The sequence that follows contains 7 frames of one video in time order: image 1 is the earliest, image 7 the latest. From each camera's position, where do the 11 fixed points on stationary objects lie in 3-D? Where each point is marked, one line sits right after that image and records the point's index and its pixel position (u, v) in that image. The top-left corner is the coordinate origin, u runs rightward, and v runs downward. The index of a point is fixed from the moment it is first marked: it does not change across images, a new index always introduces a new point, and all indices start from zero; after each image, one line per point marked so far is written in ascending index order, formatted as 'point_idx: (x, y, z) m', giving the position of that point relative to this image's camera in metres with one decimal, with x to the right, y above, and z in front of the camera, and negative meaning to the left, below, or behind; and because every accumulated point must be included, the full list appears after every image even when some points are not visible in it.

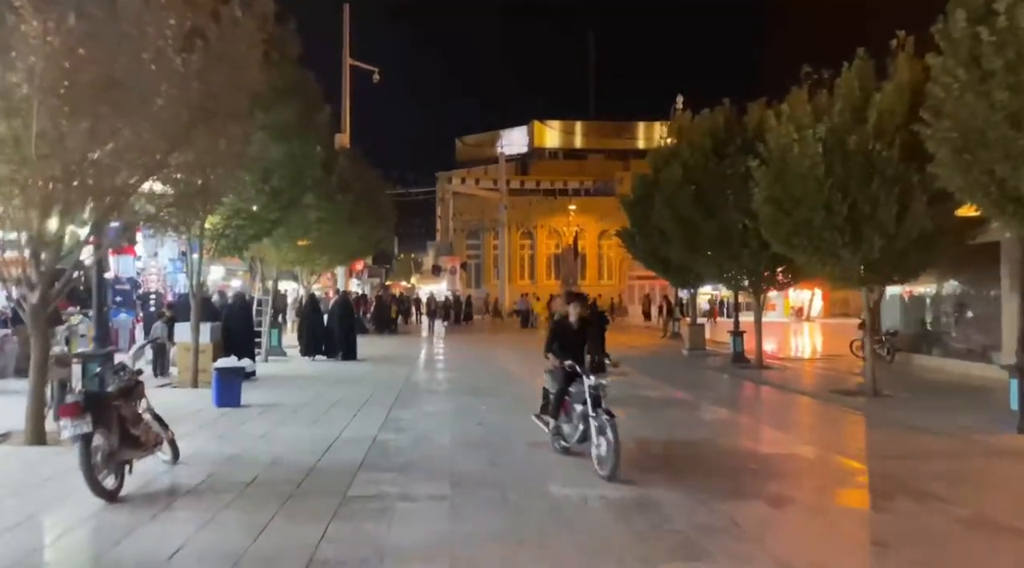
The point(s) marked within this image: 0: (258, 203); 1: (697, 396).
0: (-5.0, +1.6, +16.3) m
1: (+4.3, -2.6, +19.4) m
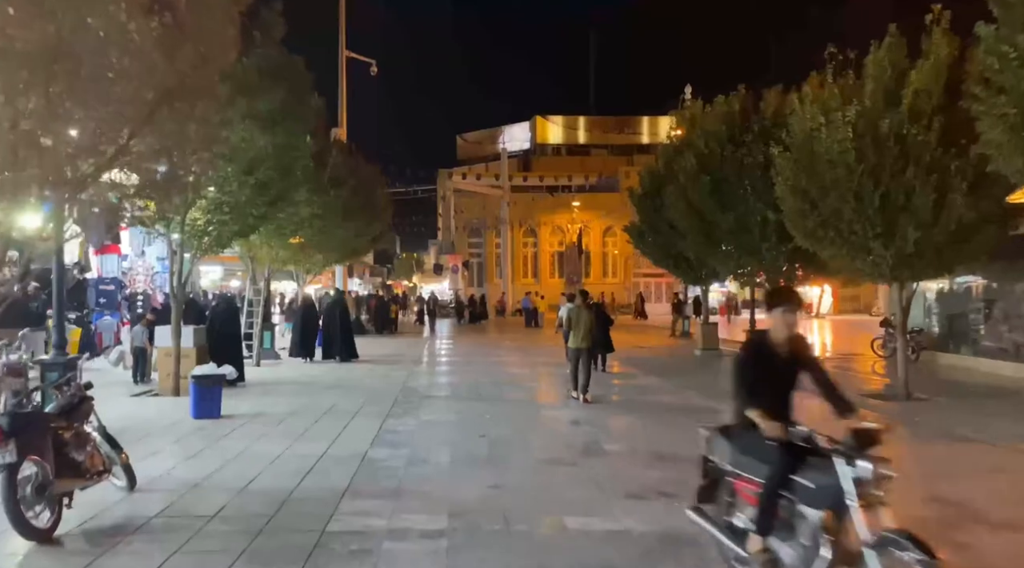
0: (-4.9, +1.6, +15.2) m
1: (+4.4, -2.5, +18.2) m
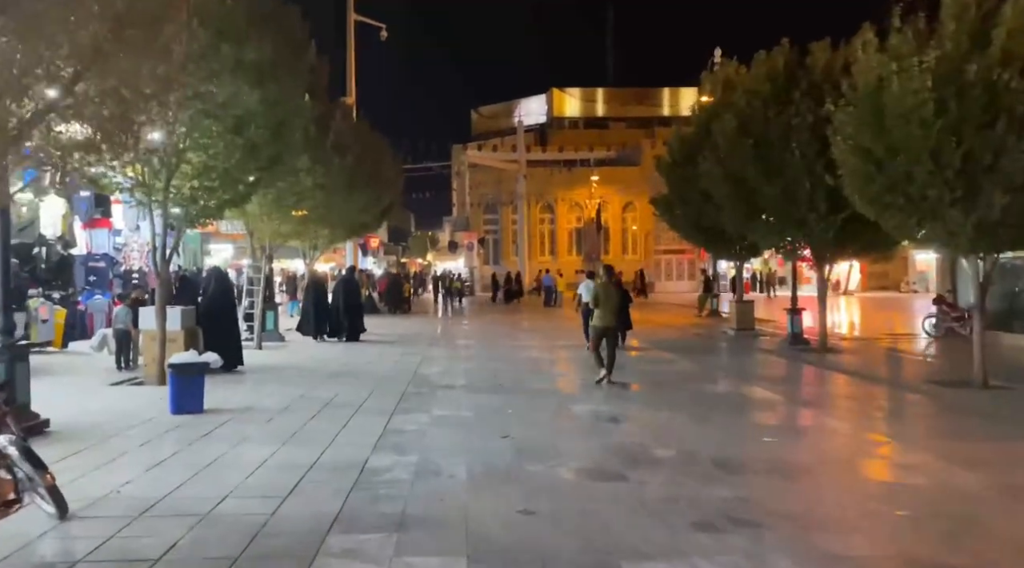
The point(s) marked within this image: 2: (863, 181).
0: (-4.5, +2.0, +13.4) m
1: (+4.9, -2.0, +16.4) m
2: (+5.8, +1.7, +14.0) m
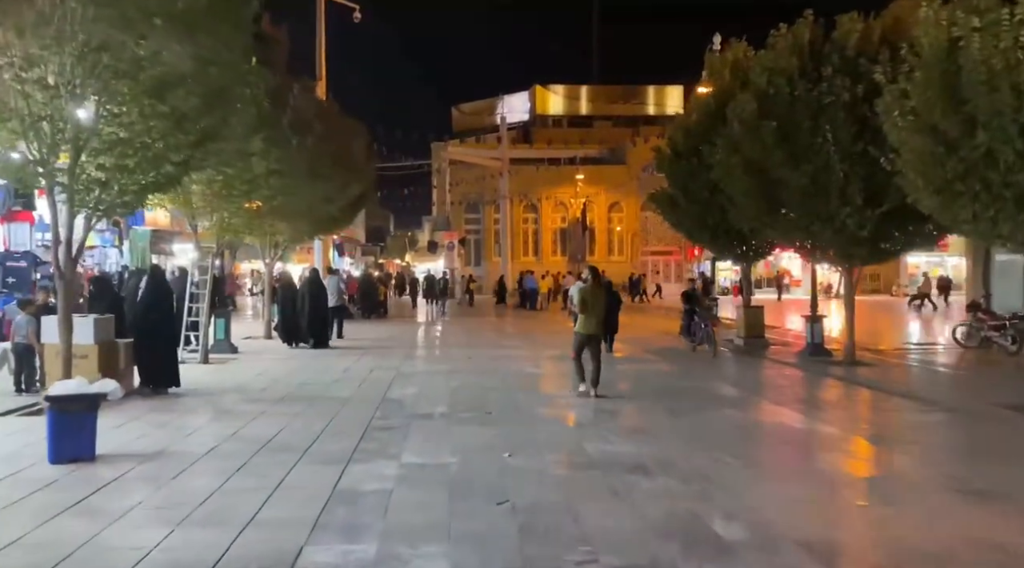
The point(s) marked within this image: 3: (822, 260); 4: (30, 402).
0: (-4.6, +1.9, +10.7) m
1: (+4.7, -2.1, +13.9) m
2: (+5.7, +1.6, +11.5) m
3: (+6.5, +0.5, +17.8) m
4: (-6.7, -1.6, +11.7) m
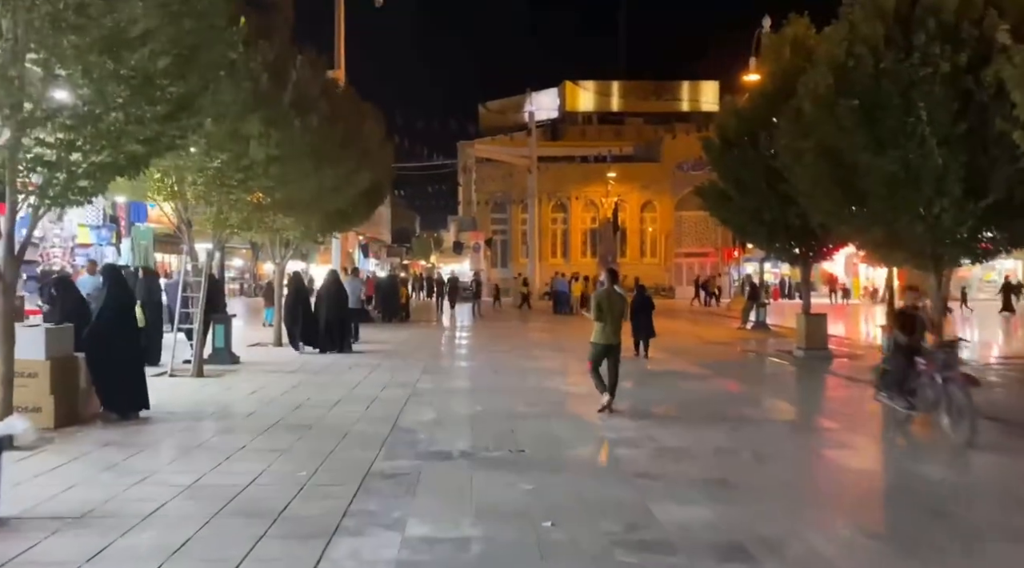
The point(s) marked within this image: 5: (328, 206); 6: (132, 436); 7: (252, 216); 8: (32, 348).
0: (-4.2, +1.9, +8.6) m
1: (+5.2, -2.1, +11.5) m
2: (+6.1, +1.6, +9.1) m
3: (+7.2, +0.4, +15.4) m
4: (-6.3, -1.7, +9.7) m
5: (-3.9, +1.7, +18.1) m
6: (-4.2, -1.7, +9.4) m
7: (-4.7, +1.2, +15.3) m
8: (-5.5, -0.7, +9.7) m
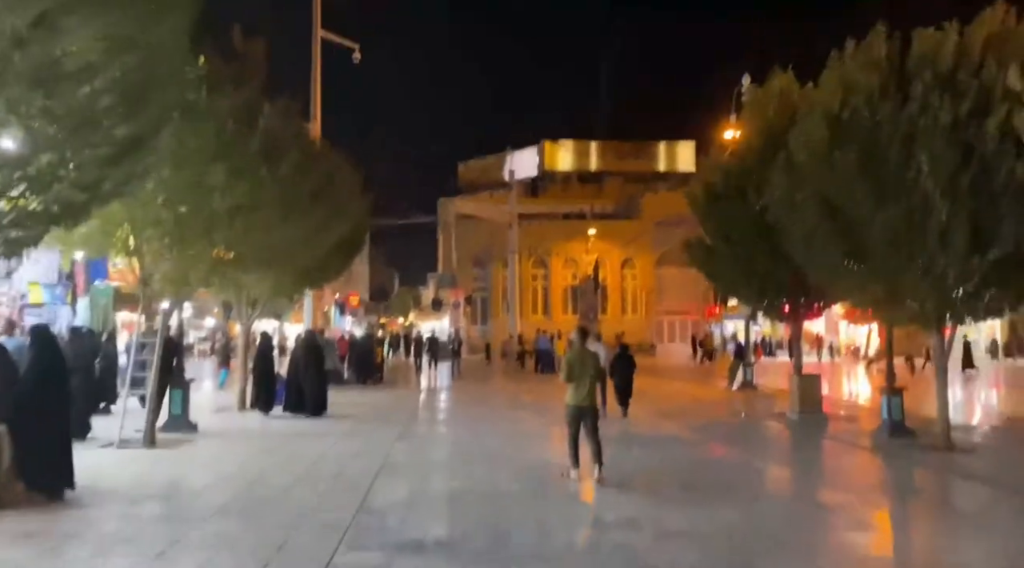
0: (-4.4, +1.3, +7.7) m
1: (+4.9, -2.9, +10.5) m
2: (+6.0, +0.9, +8.4) m
3: (+6.8, -0.7, +14.6) m
4: (-6.5, -2.3, +8.5) m
5: (-4.3, +0.4, +17.1) m
6: (-4.4, -2.3, +8.2) m
7: (-5.0, +0.2, +14.2) m
8: (-5.7, -1.4, +8.5) m
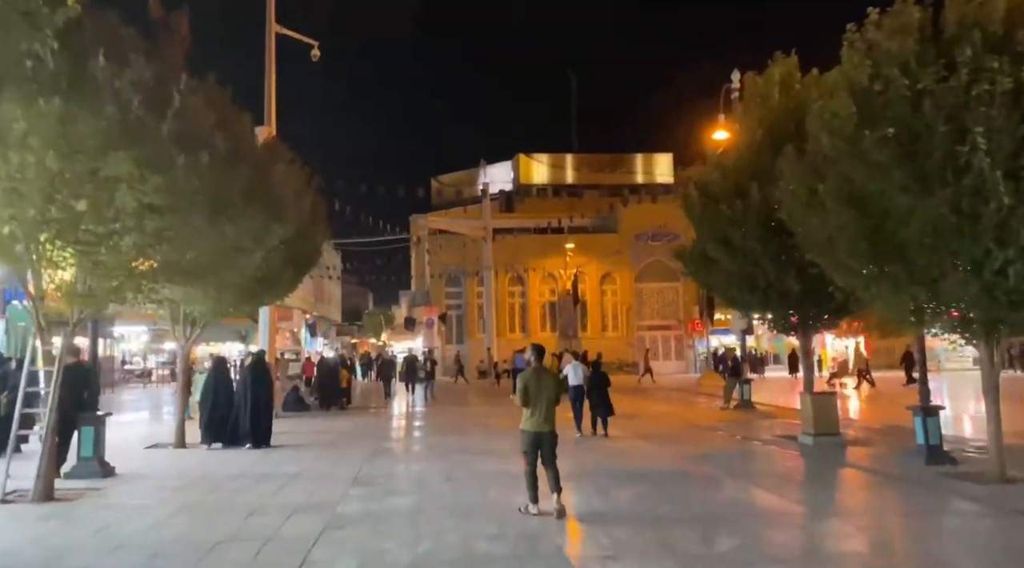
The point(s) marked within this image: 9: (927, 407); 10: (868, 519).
0: (-4.5, +1.2, +5.3) m
1: (+4.7, -2.9, +8.3) m
2: (+5.8, +1.0, +6.3) m
3: (+6.5, -0.7, +12.5) m
4: (-6.6, -2.4, +5.9) m
5: (-4.8, +0.2, +14.7) m
6: (-4.5, -2.4, +5.7) m
7: (-5.4, 0.0, +11.8) m
8: (-5.8, -1.5, +6.0) m
9: (+7.4, -2.2, +15.2) m
10: (+4.8, -3.2, +11.3) m
